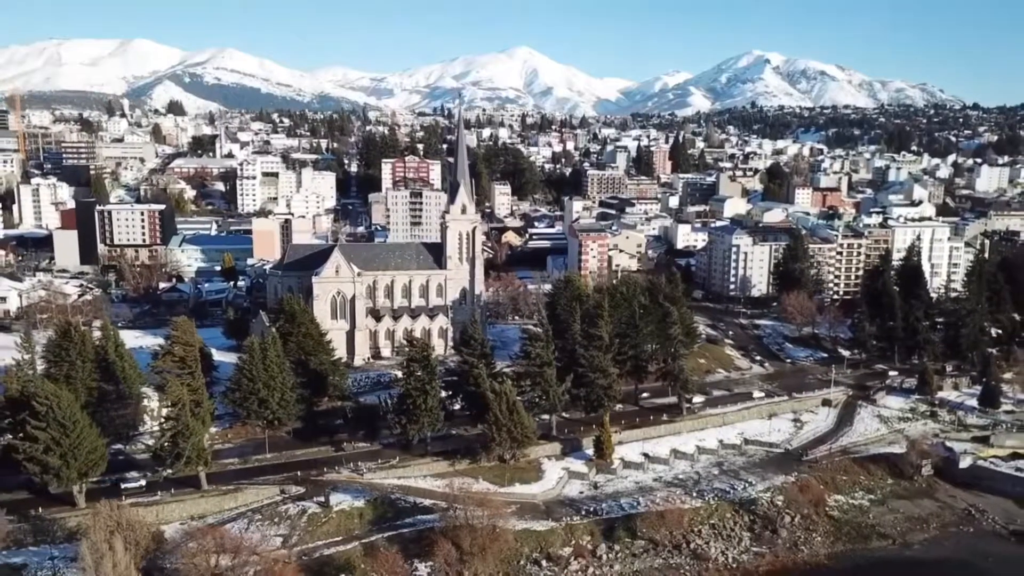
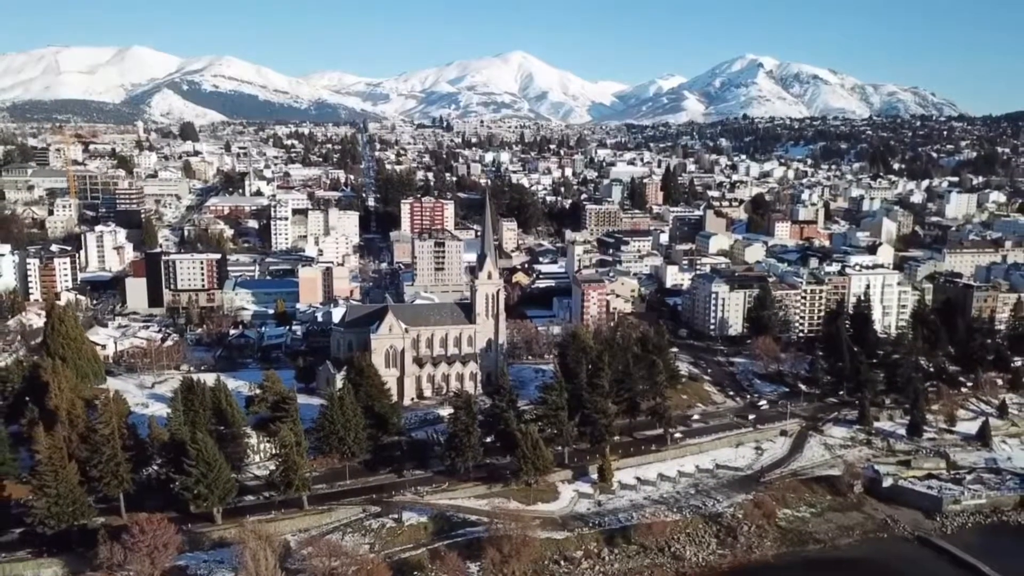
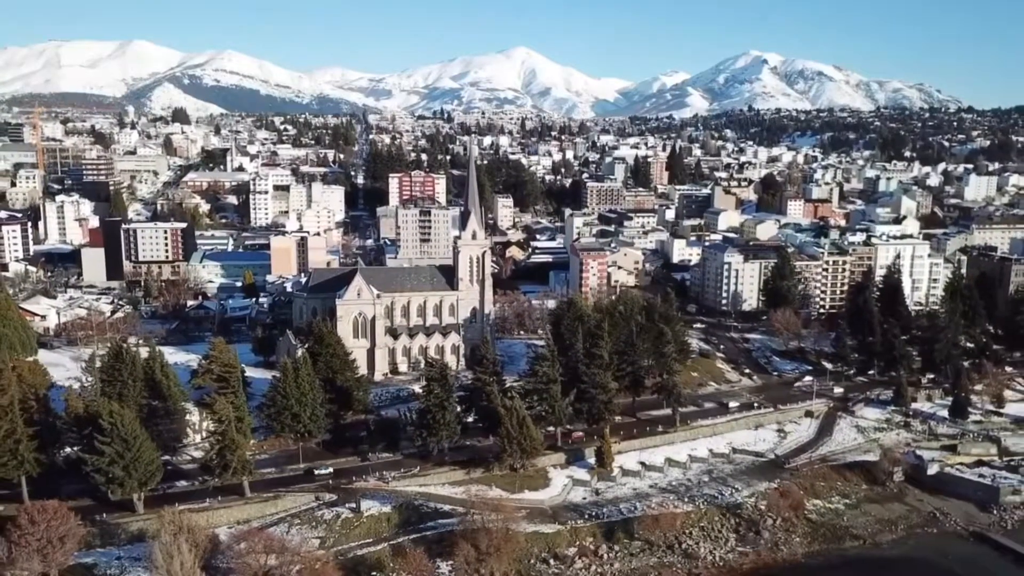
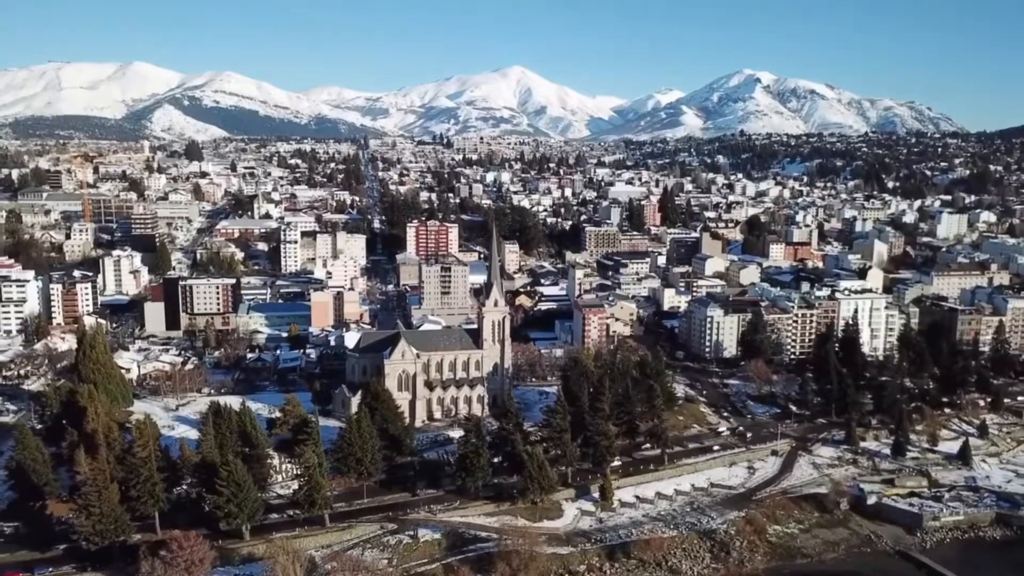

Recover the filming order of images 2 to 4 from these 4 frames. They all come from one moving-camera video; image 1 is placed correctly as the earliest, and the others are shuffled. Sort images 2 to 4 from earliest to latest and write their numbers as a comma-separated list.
3, 2, 4
